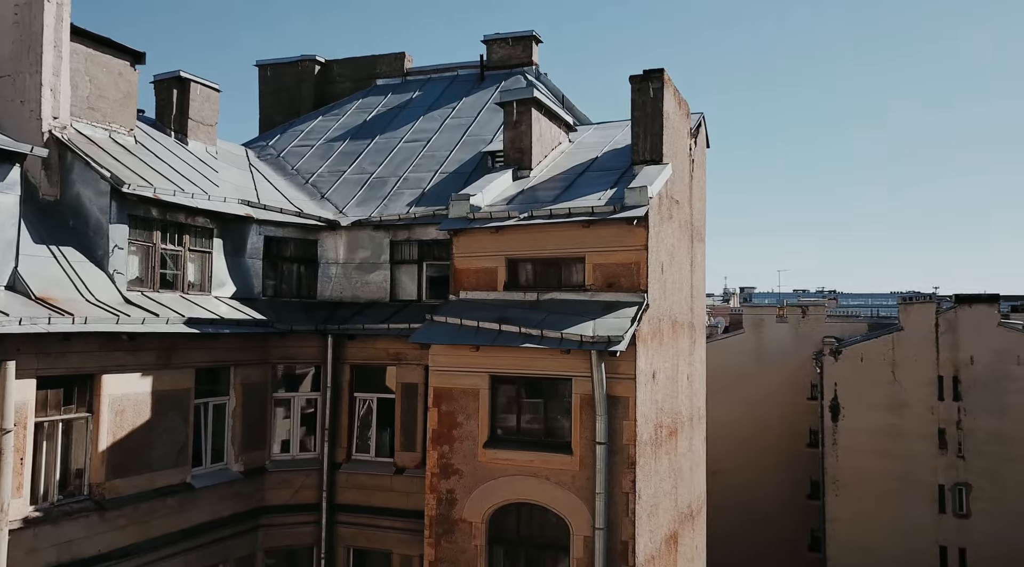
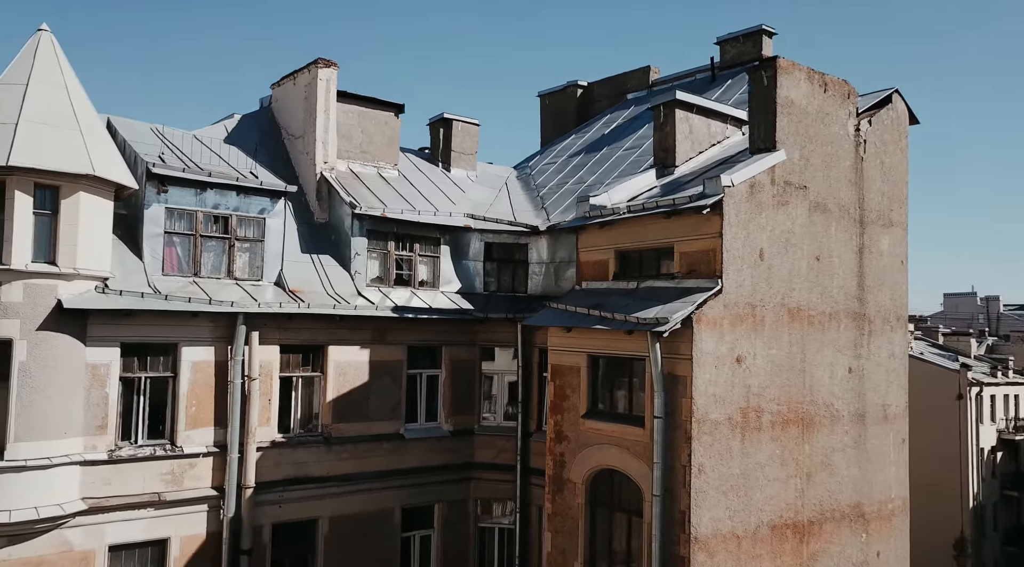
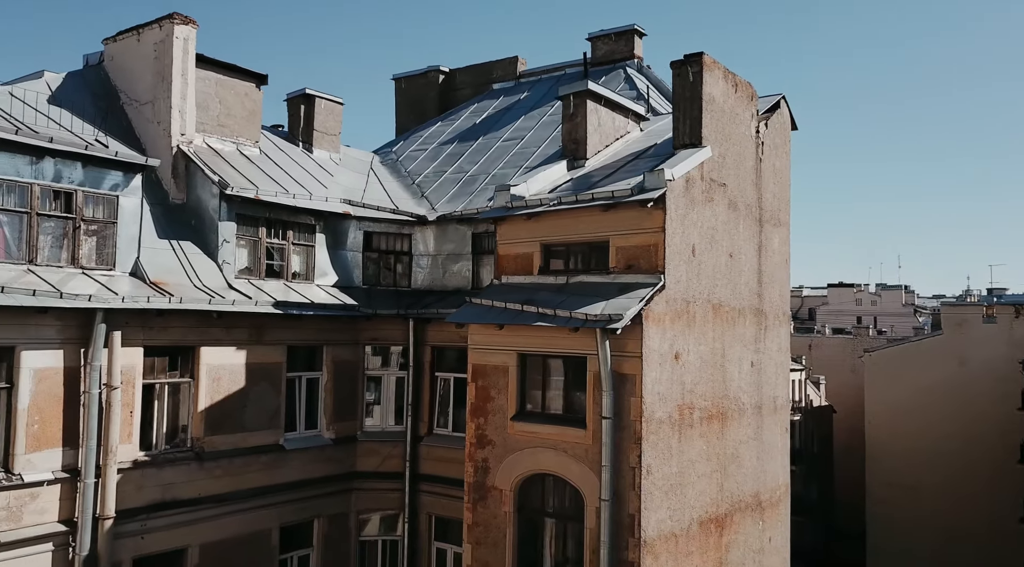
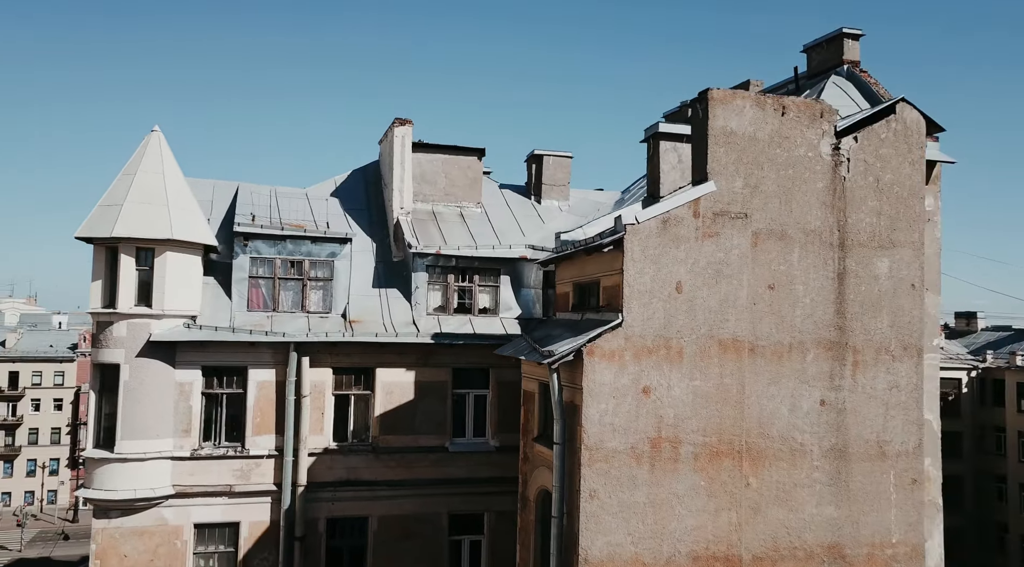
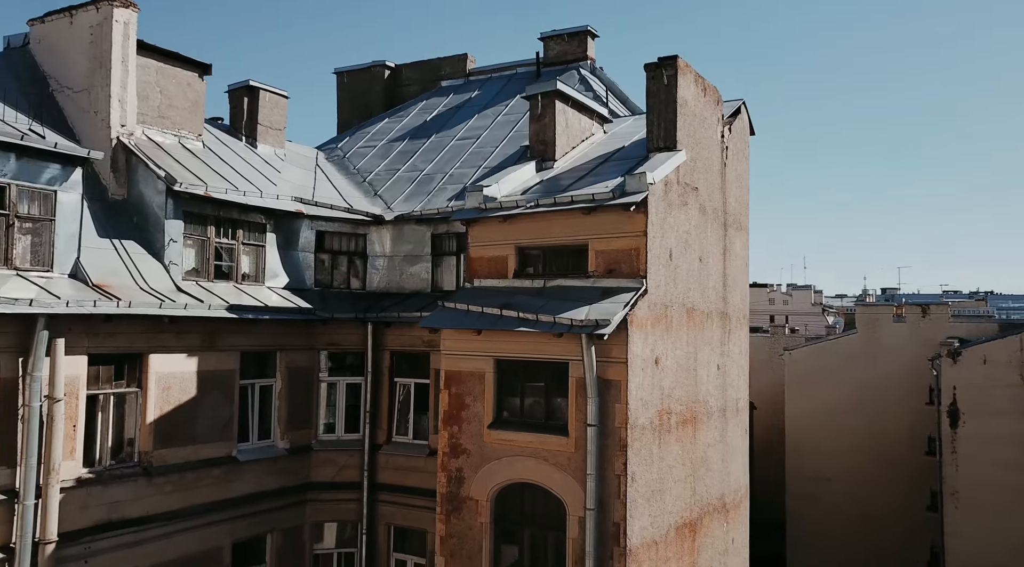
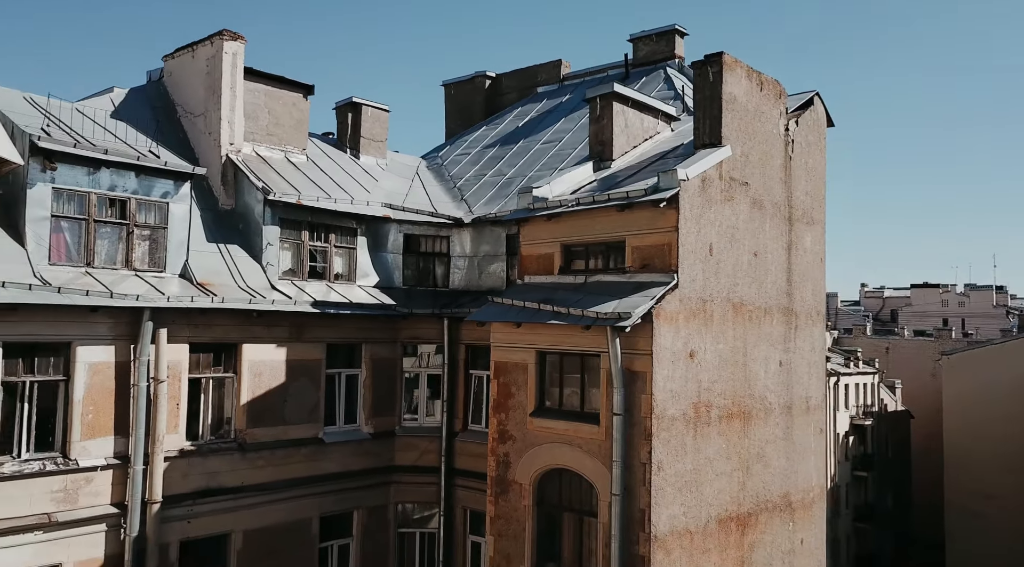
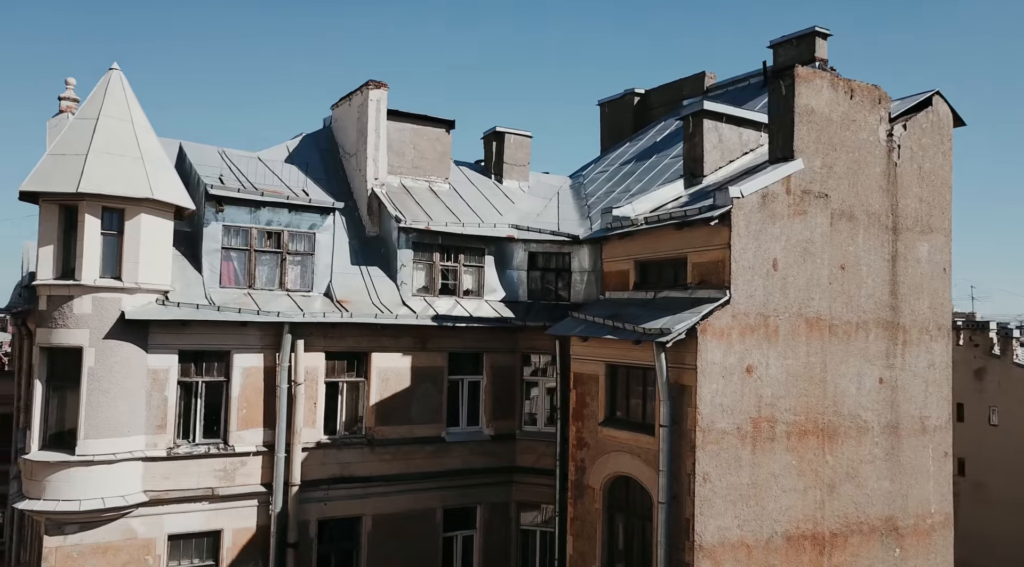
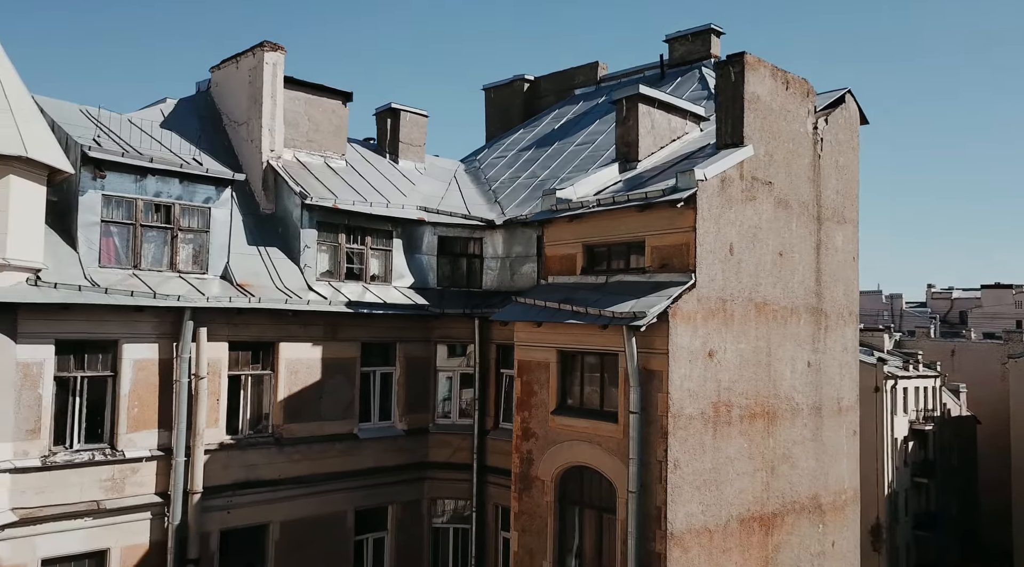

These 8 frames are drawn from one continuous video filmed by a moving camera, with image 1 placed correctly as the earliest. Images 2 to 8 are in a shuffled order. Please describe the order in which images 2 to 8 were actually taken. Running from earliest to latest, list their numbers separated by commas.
5, 3, 6, 8, 2, 7, 4
